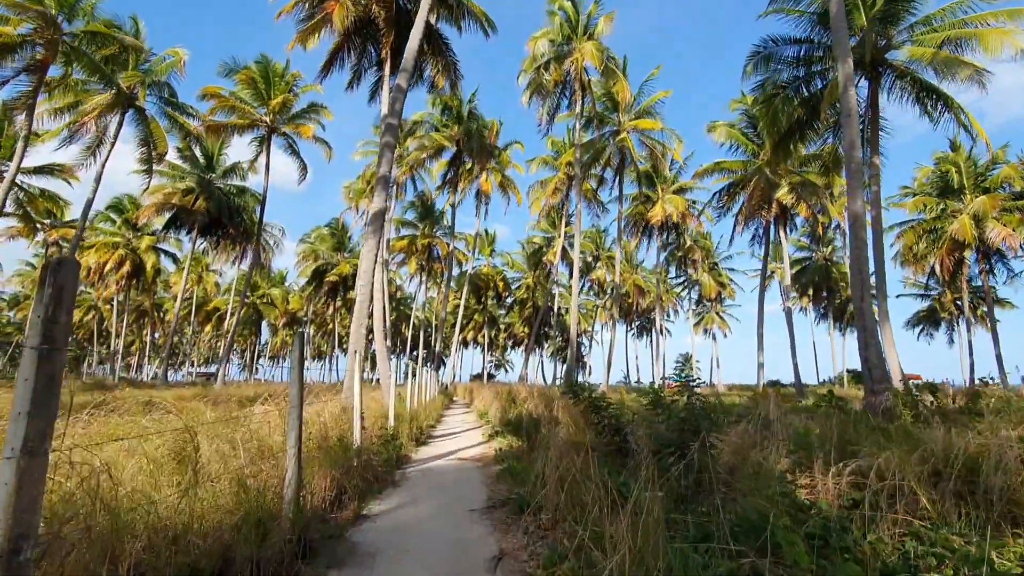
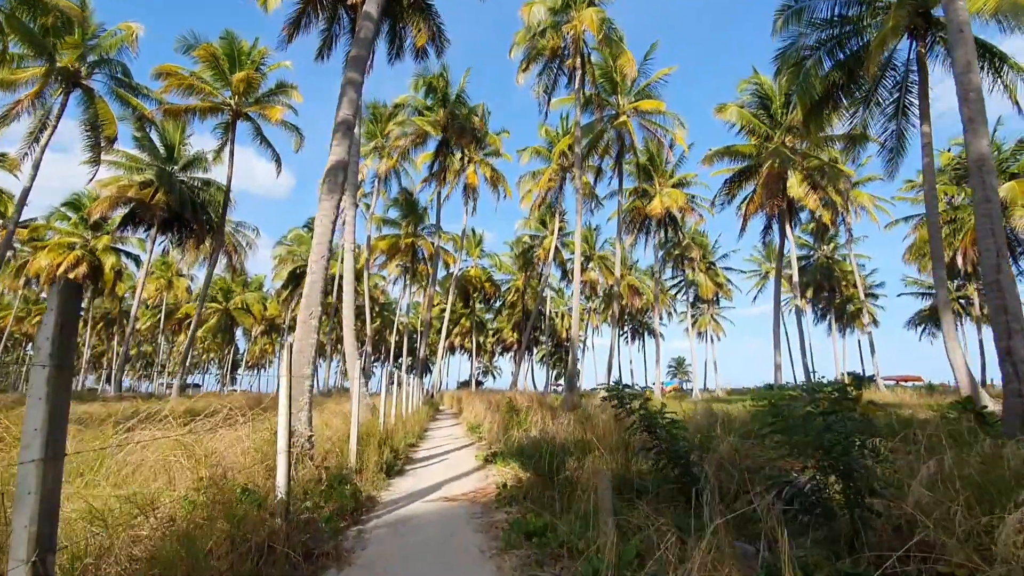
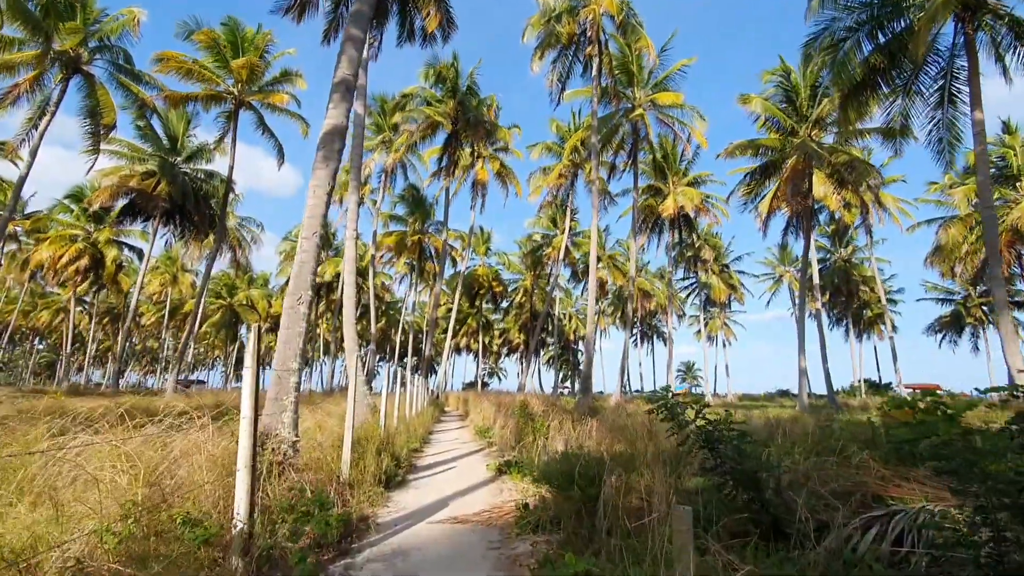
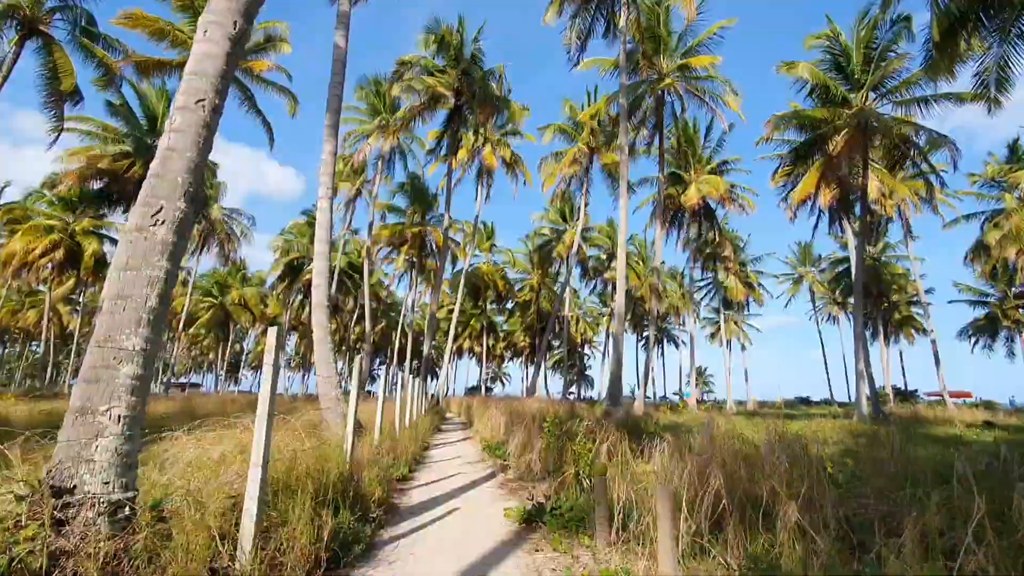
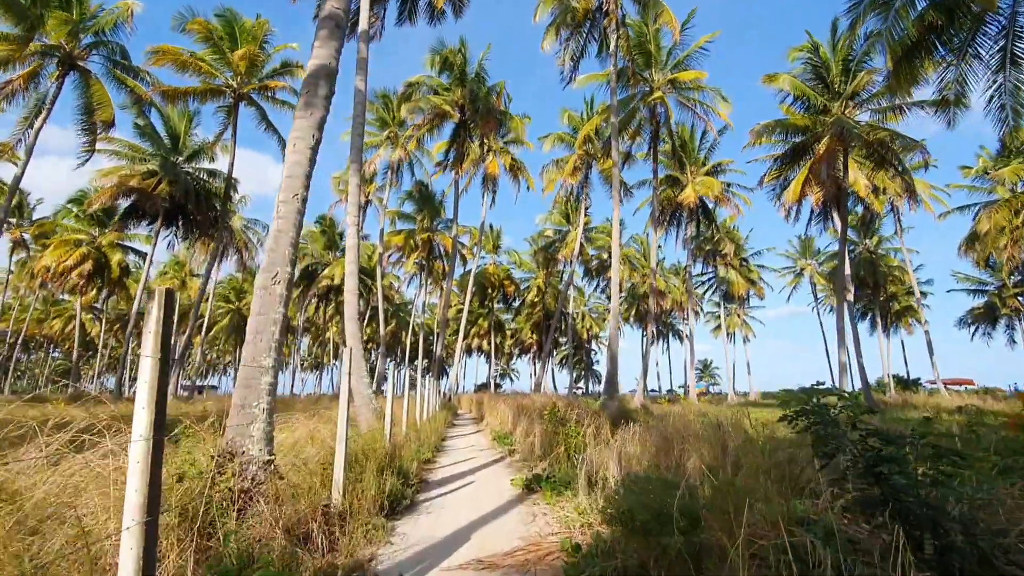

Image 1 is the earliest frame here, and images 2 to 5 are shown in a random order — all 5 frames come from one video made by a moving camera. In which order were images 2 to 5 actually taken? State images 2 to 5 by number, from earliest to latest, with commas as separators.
2, 3, 5, 4
